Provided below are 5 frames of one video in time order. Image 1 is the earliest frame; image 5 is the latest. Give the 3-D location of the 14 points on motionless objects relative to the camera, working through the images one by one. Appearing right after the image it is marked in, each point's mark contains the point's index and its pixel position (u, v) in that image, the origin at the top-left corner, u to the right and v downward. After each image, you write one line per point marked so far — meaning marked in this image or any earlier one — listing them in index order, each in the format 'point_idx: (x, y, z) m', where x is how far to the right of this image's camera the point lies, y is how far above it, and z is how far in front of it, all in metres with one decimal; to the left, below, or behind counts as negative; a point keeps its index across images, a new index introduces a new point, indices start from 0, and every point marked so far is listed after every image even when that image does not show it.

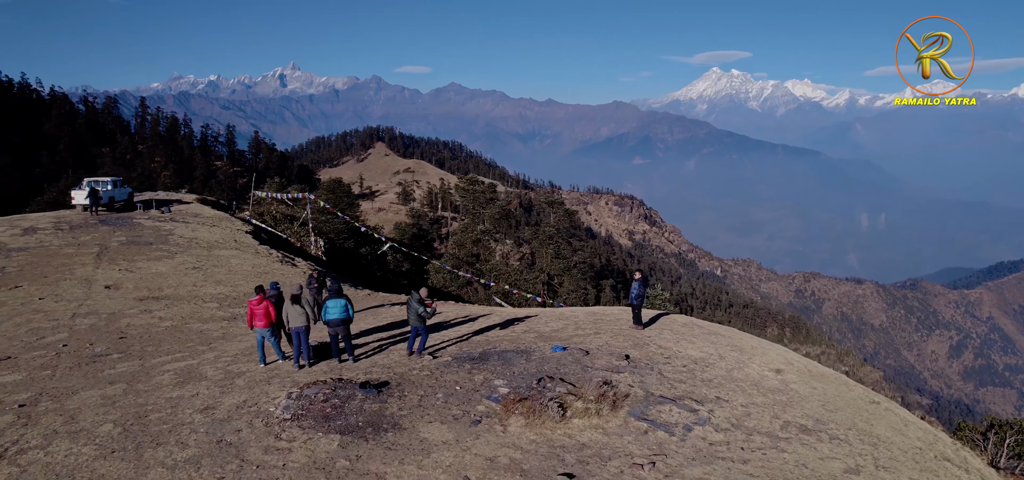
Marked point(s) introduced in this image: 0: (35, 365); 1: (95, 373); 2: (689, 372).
0: (-10.5, -2.7, +15.0) m
1: (-8.7, -2.8, +14.2) m
2: (+3.5, -2.6, +13.3) m
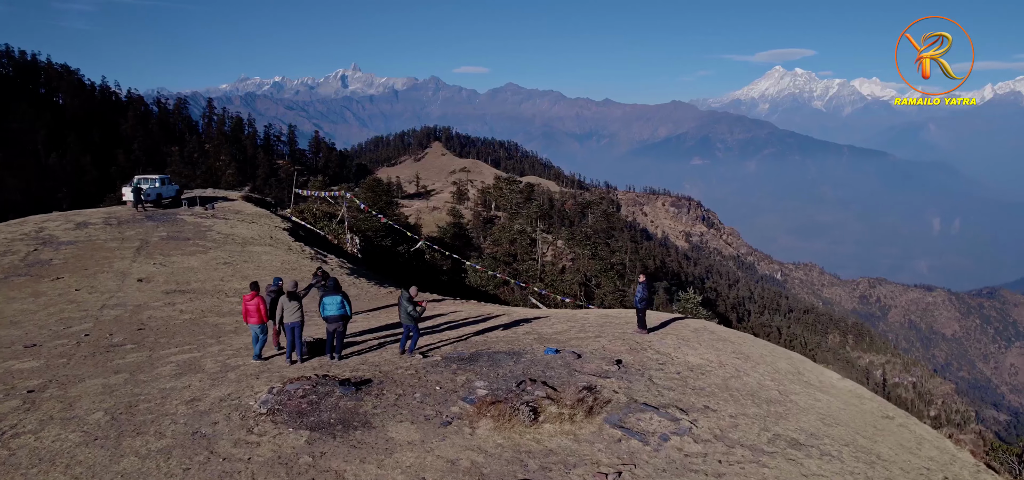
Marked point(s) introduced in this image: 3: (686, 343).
0: (-10.6, -2.6, +15.7) m
1: (-8.8, -2.7, +14.8) m
2: (+3.2, -2.7, +12.8) m
3: (+3.9, -2.3, +15.3) m
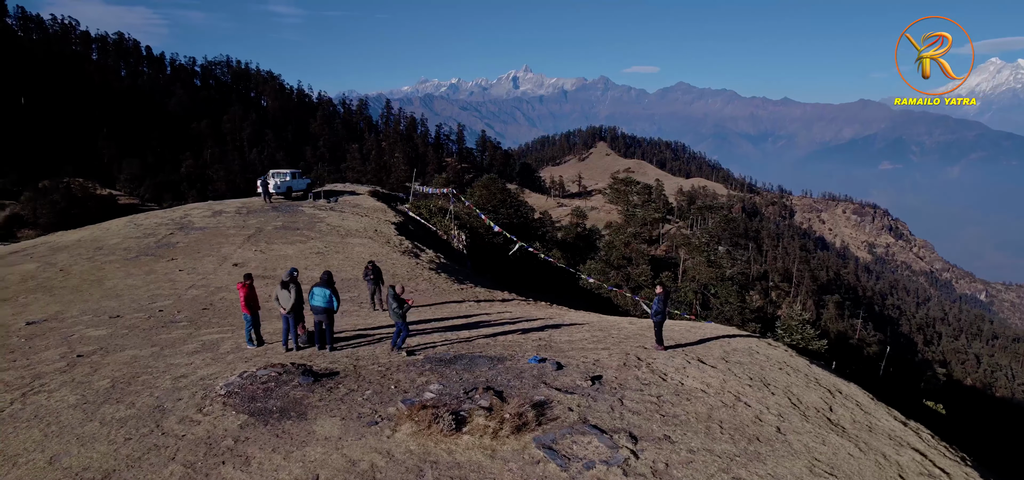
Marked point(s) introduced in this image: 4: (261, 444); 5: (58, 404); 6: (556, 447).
0: (-10.1, -2.2, +17.8) m
1: (-8.7, -2.3, +16.5) m
2: (+2.5, -2.8, +11.7) m
3: (+3.8, -2.5, +13.9) m
4: (-3.8, -3.0, +10.2) m
5: (-8.0, -2.9, +12.1) m
6: (+0.7, -3.1, +10.1) m
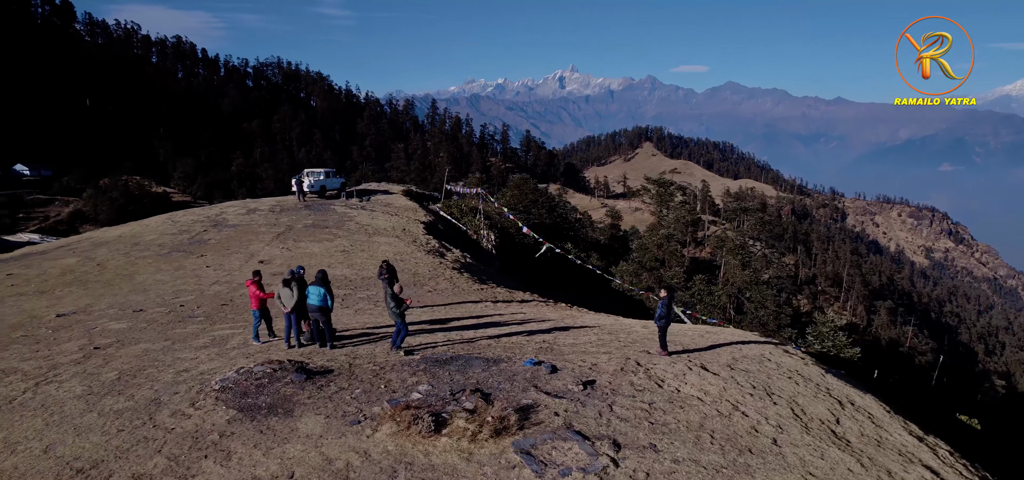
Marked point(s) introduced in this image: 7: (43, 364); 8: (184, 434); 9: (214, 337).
0: (-9.9, -2.1, +18.4) m
1: (-8.6, -2.3, +17.0) m
2: (+2.3, -2.9, +11.4) m
3: (+3.7, -2.6, +13.5) m
4: (-4.1, -3.0, +10.3) m
5: (-8.2, -2.8, +12.5) m
6: (+0.3, -3.1, +9.9) m
7: (-10.1, -2.7, +14.6) m
8: (-5.1, -3.0, +10.5) m
9: (-7.1, -2.3, +16.1) m
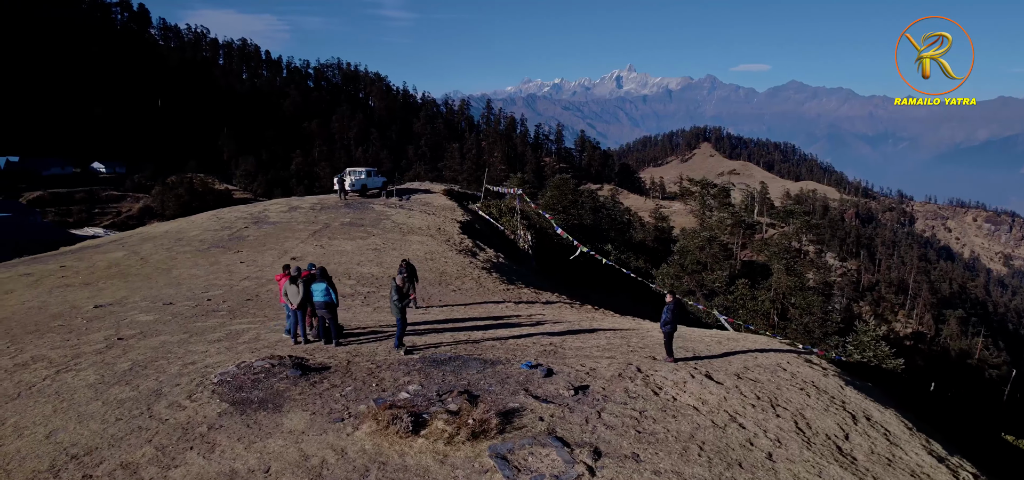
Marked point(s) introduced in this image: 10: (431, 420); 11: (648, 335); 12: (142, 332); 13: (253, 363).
0: (-9.5, -2.0, +19.1) m
1: (-8.3, -2.2, +17.5) m
2: (+2.0, -2.9, +11.1) m
3: (+3.7, -2.7, +13.1) m
4: (-4.4, -3.0, +10.5) m
5: (-8.3, -2.7, +13.0) m
6: (0.0, -3.1, +9.8) m
7: (-10.0, -2.5, +15.3) m
8: (-5.4, -3.0, +10.8) m
9: (-6.9, -2.2, +16.5) m
10: (-1.2, -2.8, +10.5) m
11: (+3.5, -2.5, +17.6) m
12: (-9.2, -2.3, +16.9) m
13: (-4.9, -2.4, +13.0) m
